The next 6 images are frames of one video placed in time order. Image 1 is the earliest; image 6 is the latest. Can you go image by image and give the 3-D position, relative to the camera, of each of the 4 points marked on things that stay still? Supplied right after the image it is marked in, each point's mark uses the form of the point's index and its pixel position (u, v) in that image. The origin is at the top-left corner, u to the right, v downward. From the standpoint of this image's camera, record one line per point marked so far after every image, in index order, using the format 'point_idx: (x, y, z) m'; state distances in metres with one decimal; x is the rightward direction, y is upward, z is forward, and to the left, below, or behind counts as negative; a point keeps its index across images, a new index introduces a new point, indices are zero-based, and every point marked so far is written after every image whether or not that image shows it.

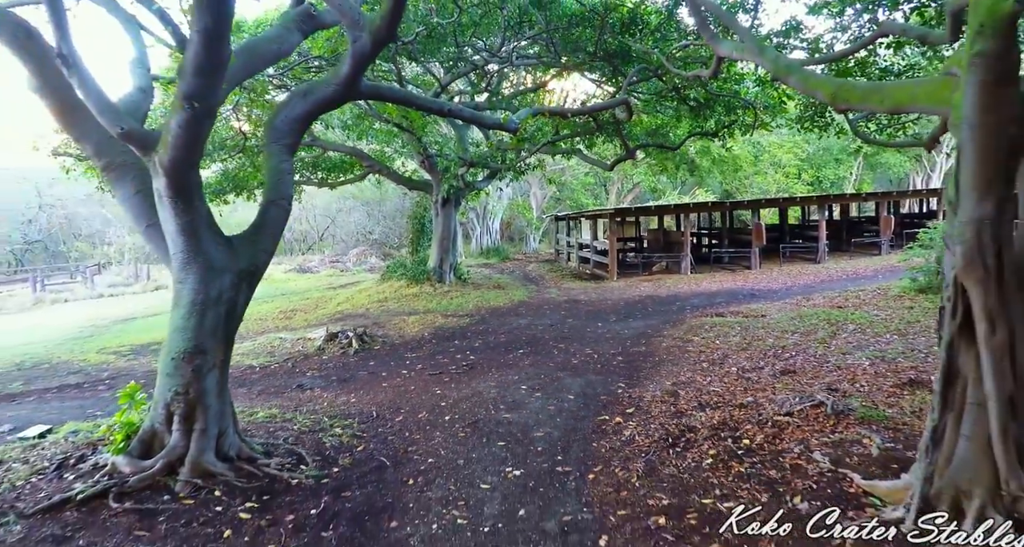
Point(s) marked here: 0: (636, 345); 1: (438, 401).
0: (+1.6, -0.9, +6.9) m
1: (-0.7, -1.2, +5.1) m
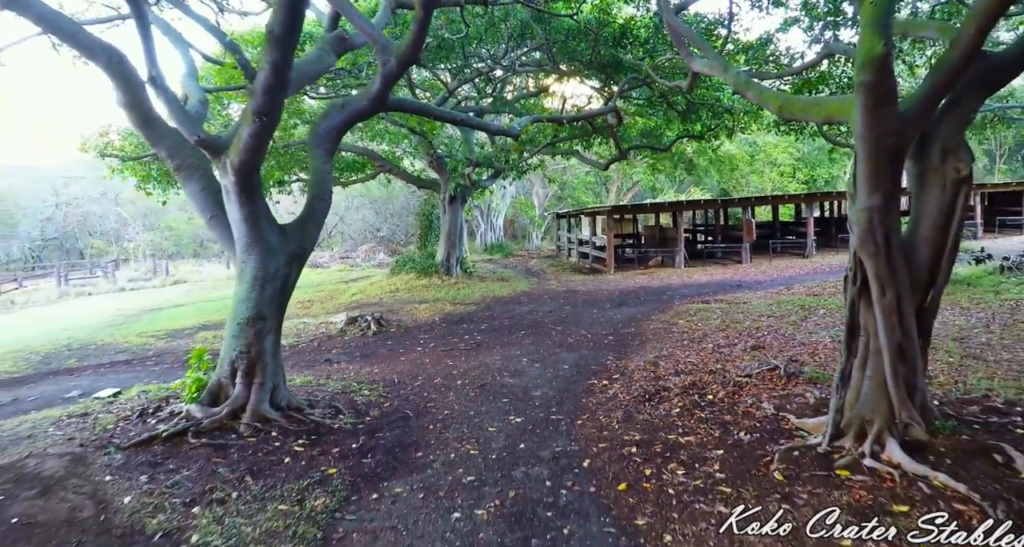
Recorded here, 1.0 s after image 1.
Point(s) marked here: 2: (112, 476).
0: (+1.6, -0.7, +7.6) m
1: (-0.7, -1.1, +5.9) m
2: (-2.7, -1.3, +3.6) m
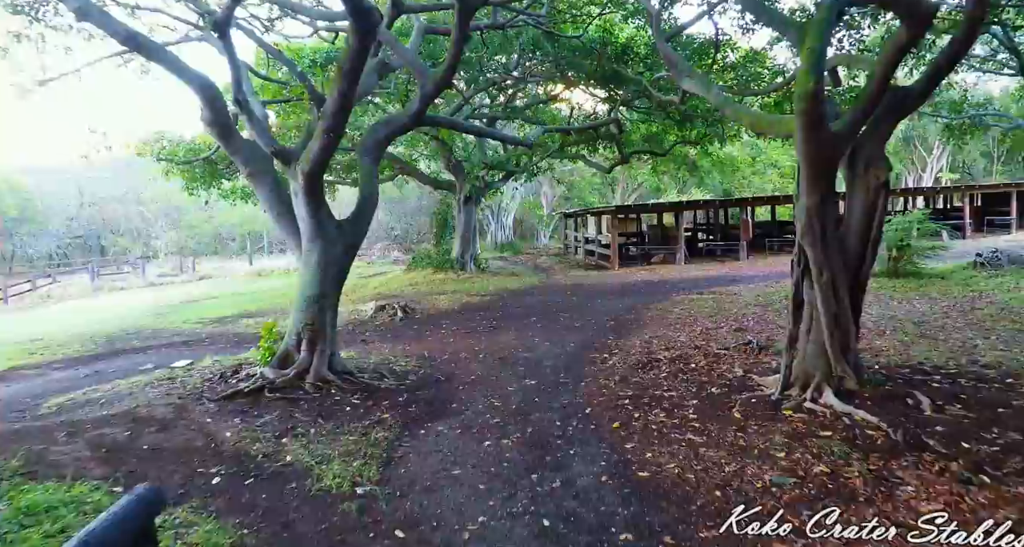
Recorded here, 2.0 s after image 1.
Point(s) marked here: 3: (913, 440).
0: (+1.8, -0.6, +8.5) m
1: (-0.5, -0.9, +6.8) m
2: (-2.5, -1.2, +4.5) m
3: (+2.6, -1.1, +3.5) m
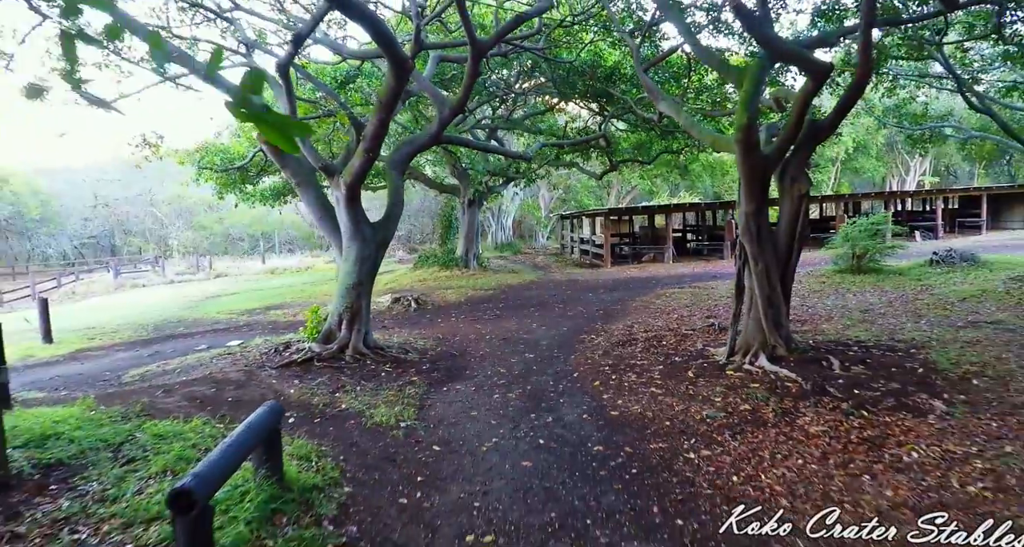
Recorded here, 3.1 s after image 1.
0: (+1.8, -0.5, +9.6) m
1: (-0.5, -0.9, +7.9) m
2: (-2.5, -1.1, +5.6) m
3: (+2.7, -1.0, +4.7) m
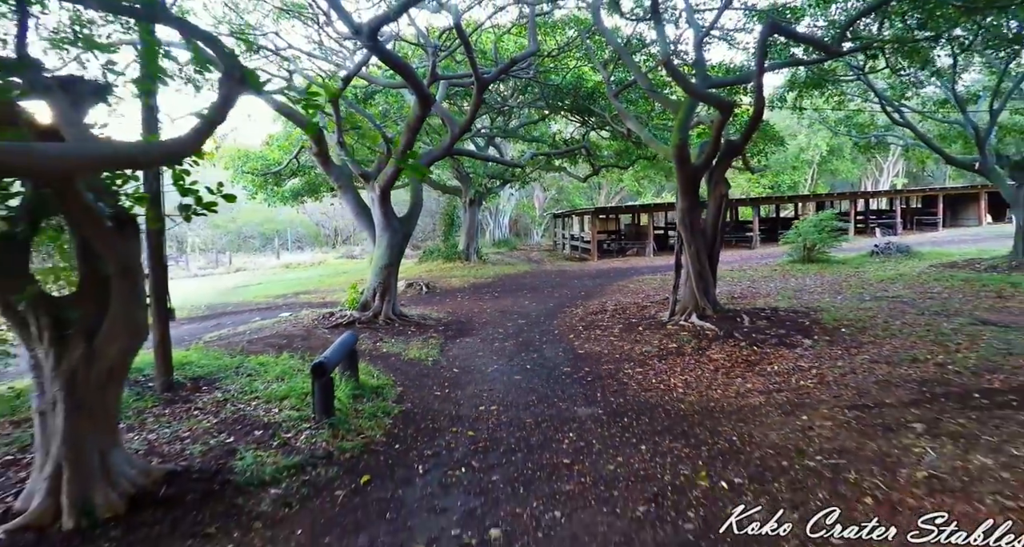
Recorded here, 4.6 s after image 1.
0: (+1.8, -0.3, +11.4) m
1: (-0.5, -0.6, +9.7) m
2: (-2.6, -0.9, +7.4) m
3: (+2.6, -0.7, +6.5) m
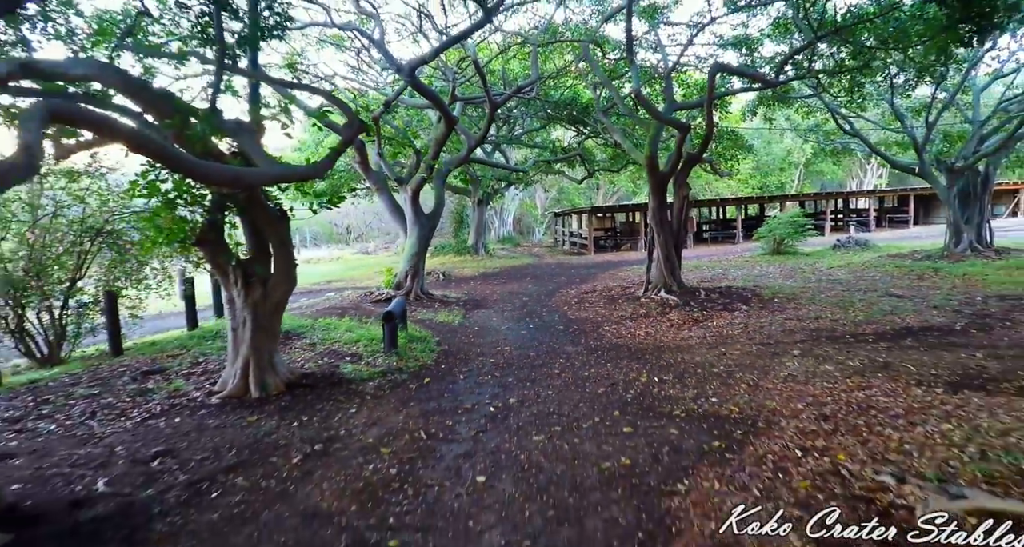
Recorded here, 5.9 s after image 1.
0: (+1.9, 0.0, +13.3) m
1: (-0.4, -0.3, +11.6) m
2: (-2.4, -0.6, +9.3) m
3: (+2.7, -0.4, +8.4) m
